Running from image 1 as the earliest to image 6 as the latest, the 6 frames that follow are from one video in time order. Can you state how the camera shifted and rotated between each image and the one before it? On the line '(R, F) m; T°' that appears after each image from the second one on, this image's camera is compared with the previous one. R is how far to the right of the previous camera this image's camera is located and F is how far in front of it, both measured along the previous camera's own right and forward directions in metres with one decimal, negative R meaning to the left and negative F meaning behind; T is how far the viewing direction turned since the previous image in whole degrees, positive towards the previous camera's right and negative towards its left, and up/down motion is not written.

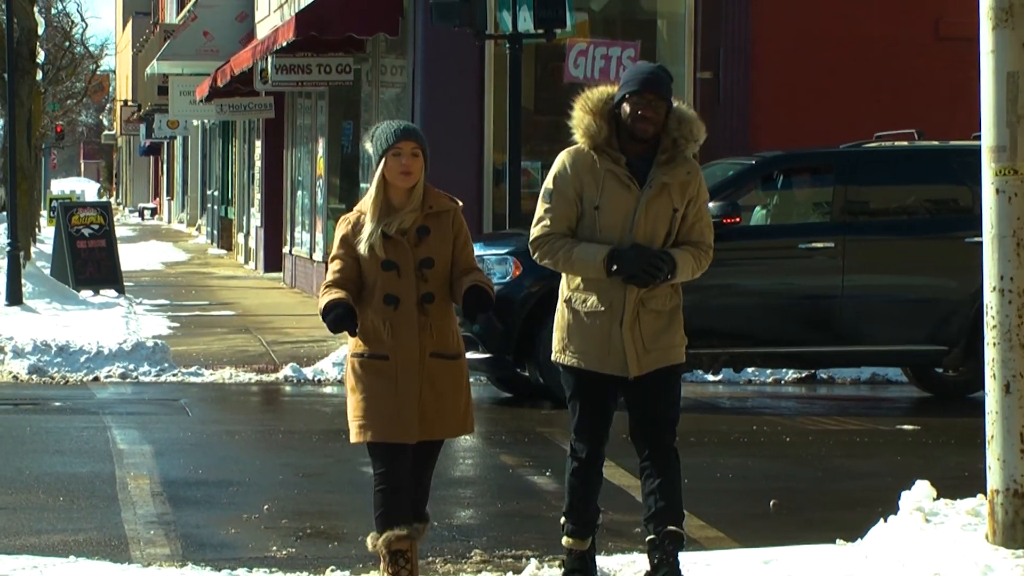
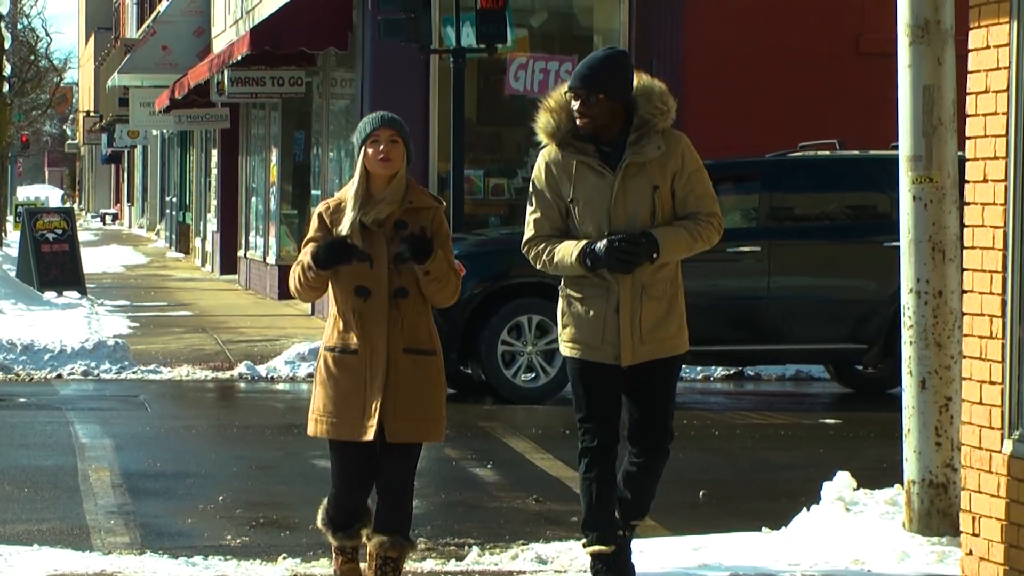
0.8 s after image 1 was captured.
(+0.2, -0.3) m; +1°
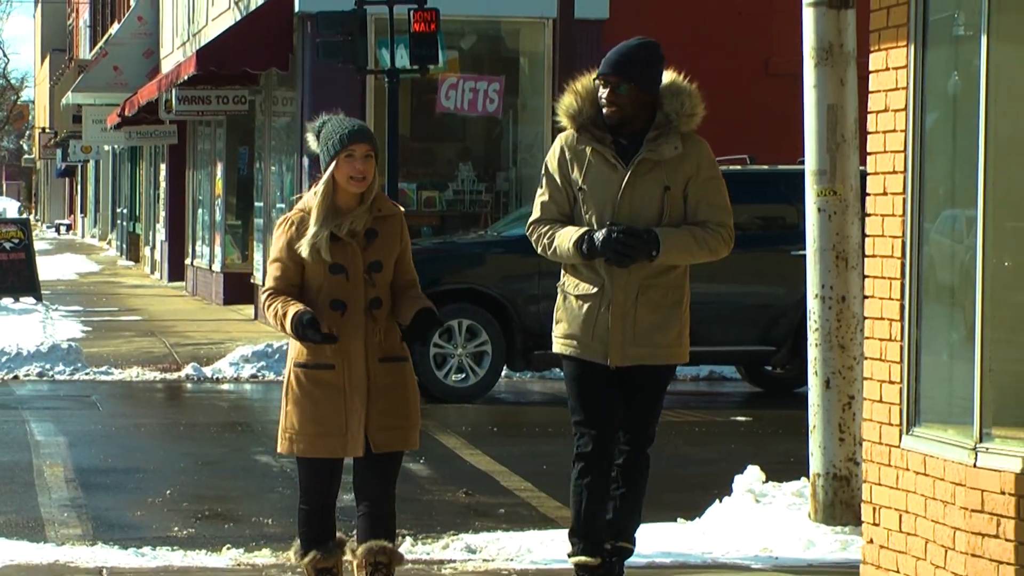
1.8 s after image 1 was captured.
(+0.2, -0.4) m; +1°
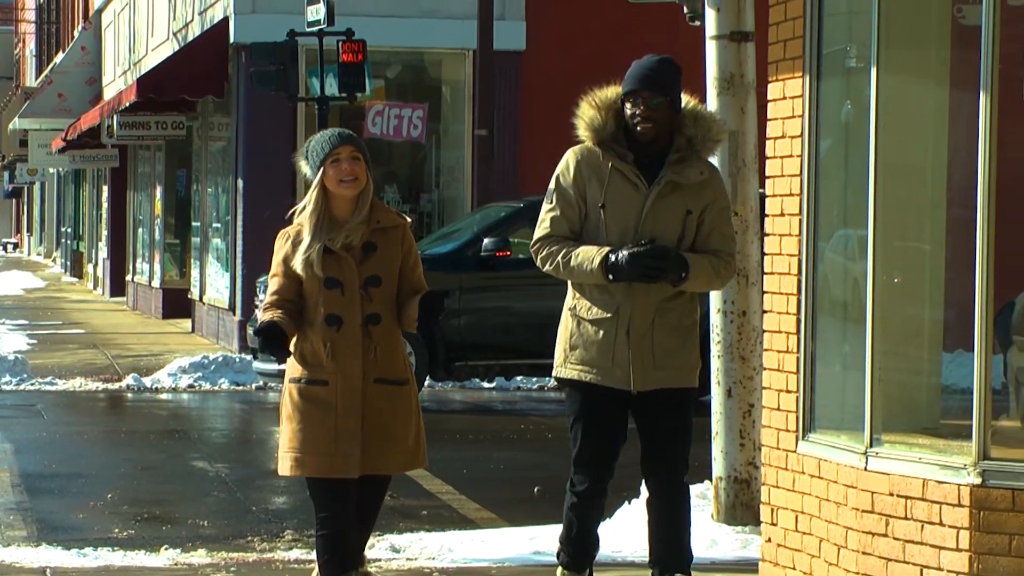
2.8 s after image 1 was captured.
(+0.2, -0.4) m; +1°
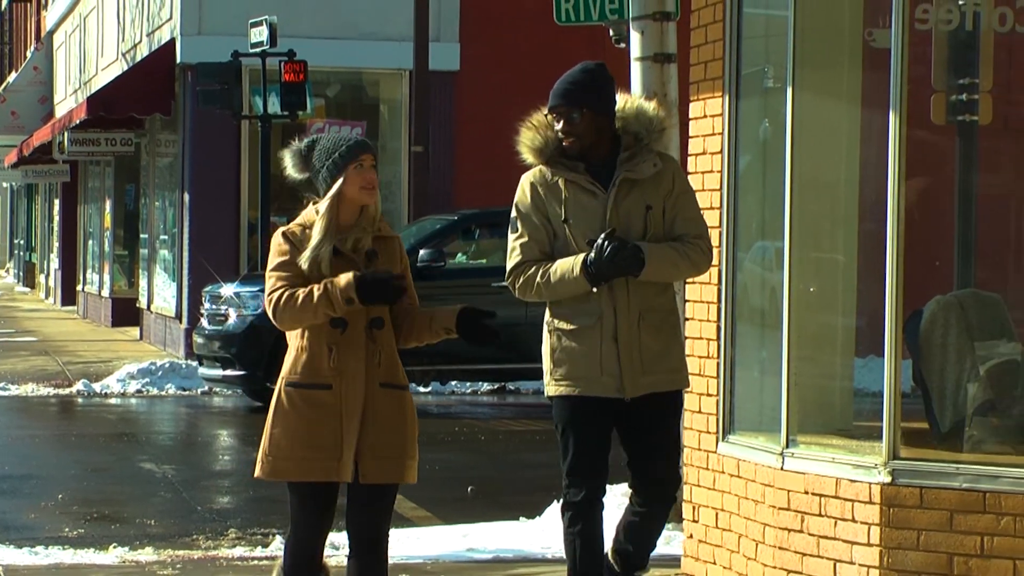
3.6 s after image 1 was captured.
(+0.2, -0.3) m; +1°
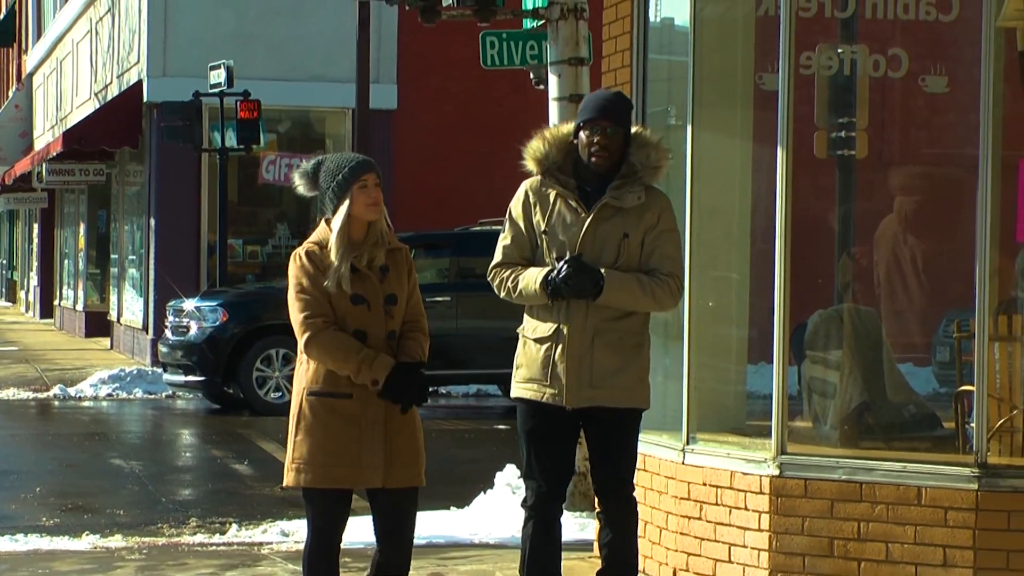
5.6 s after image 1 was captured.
(+0.2, -0.9) m; +1°
